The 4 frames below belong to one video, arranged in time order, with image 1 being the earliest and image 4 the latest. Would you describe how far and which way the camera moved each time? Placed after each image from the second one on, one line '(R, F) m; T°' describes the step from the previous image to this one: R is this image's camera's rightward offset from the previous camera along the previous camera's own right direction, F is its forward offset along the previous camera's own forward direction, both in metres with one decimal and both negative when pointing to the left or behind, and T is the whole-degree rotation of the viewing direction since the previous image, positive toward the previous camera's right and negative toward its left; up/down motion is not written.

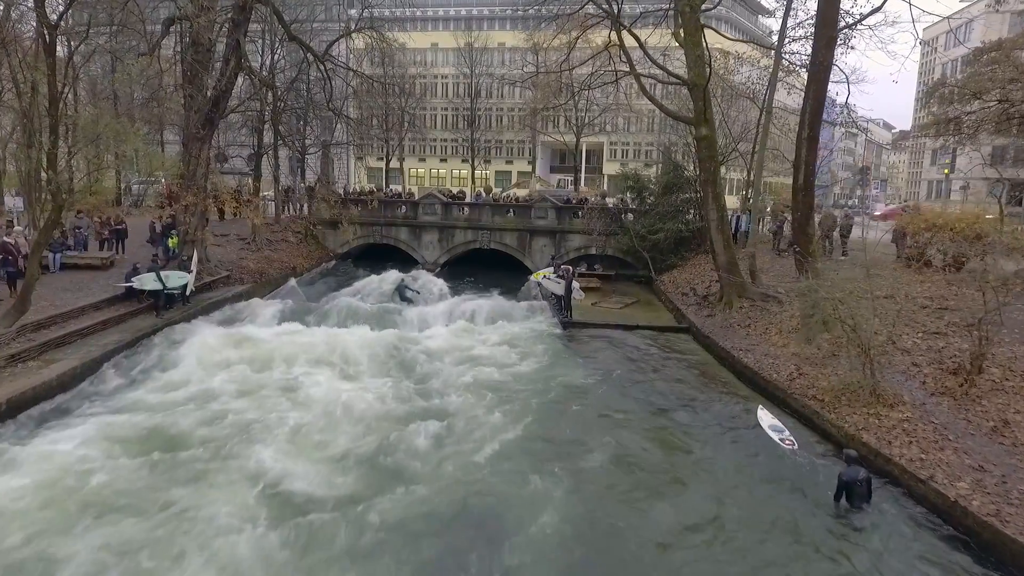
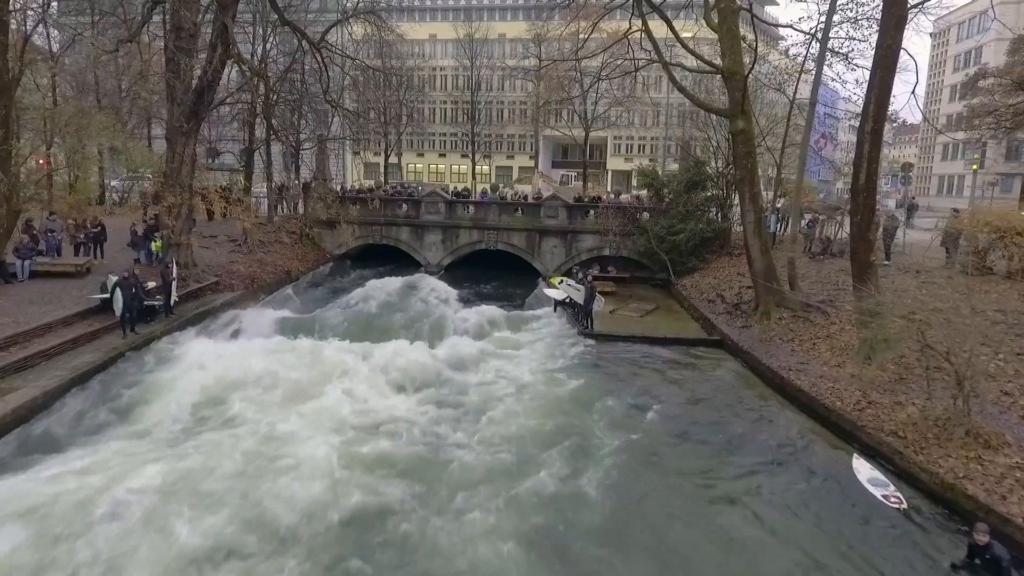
(-0.5, +1.5) m; 0°
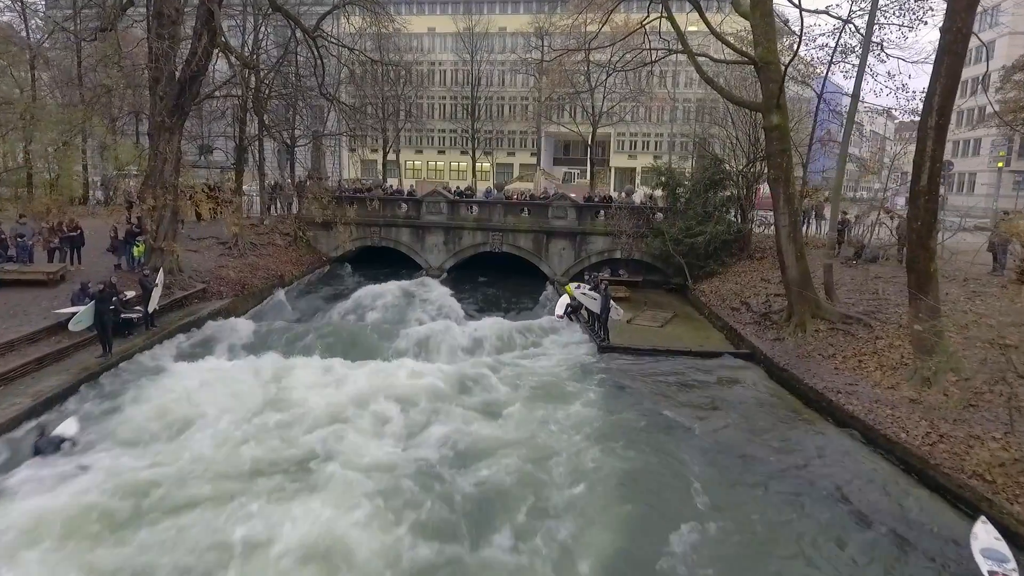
(-0.4, +1.2) m; 0°
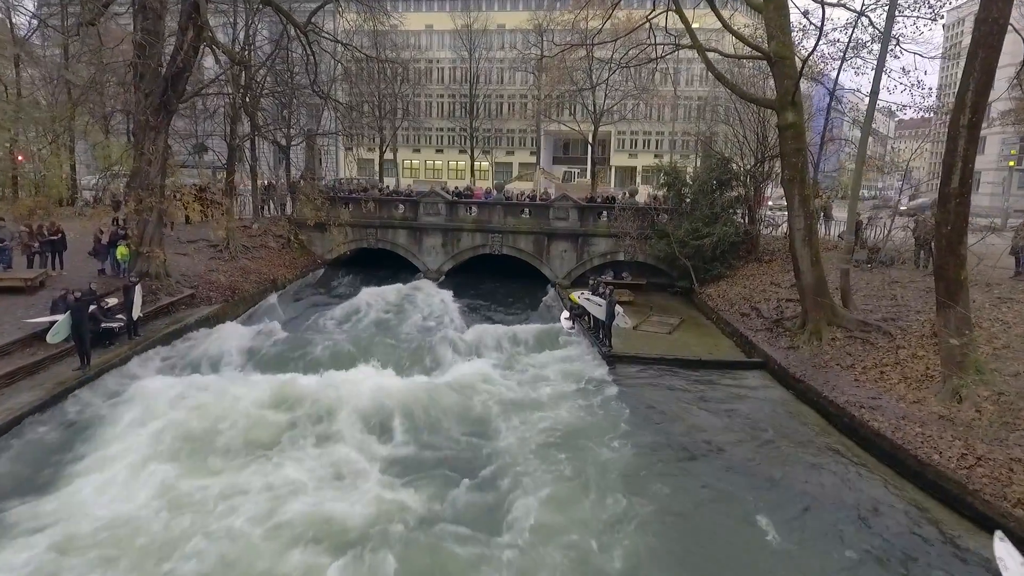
(-0.1, +0.7) m; 0°
